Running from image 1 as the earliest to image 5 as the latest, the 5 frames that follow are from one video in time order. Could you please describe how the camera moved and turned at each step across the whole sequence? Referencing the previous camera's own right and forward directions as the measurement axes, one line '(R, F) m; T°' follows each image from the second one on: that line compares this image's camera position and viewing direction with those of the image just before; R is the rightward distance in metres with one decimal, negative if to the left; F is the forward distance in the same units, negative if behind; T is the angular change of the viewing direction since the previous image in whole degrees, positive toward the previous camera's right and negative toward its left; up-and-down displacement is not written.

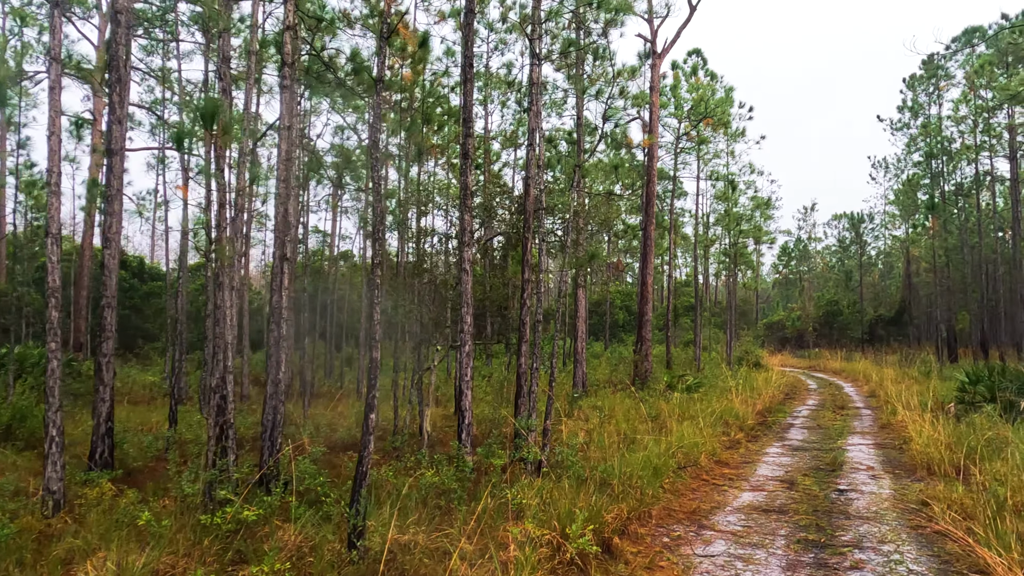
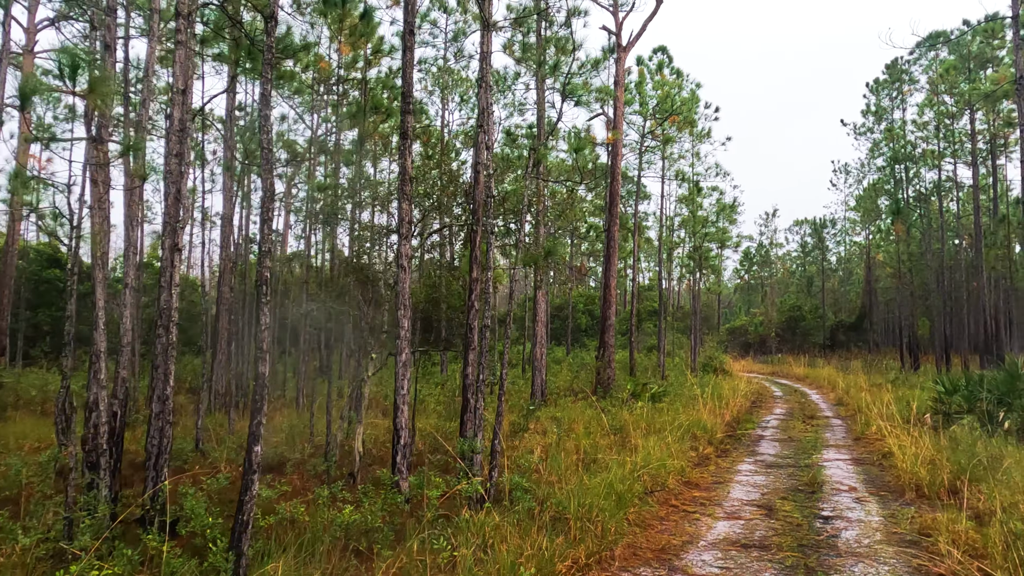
(+0.1, +0.8) m; +3°
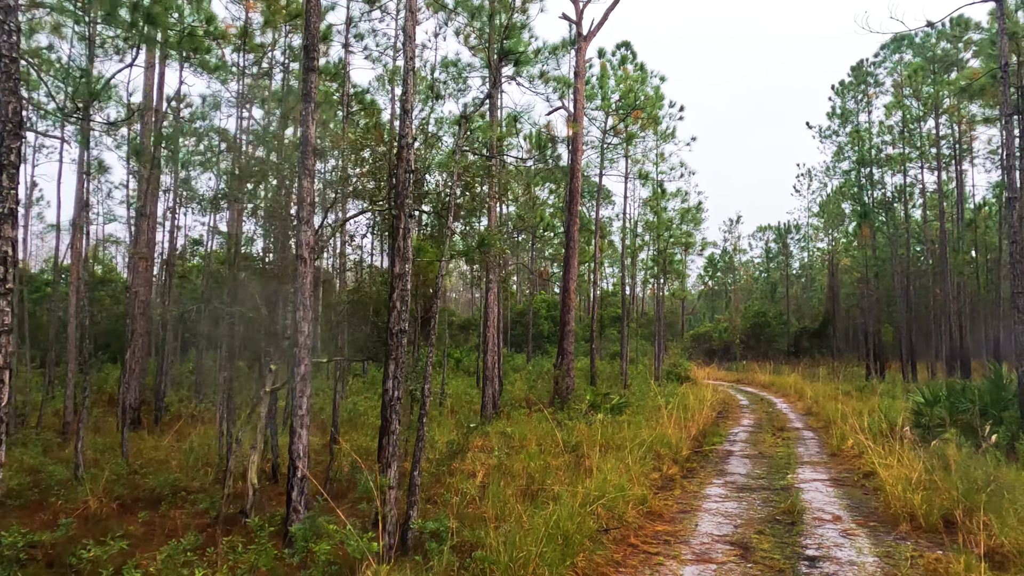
(+0.2, +1.0) m; +3°
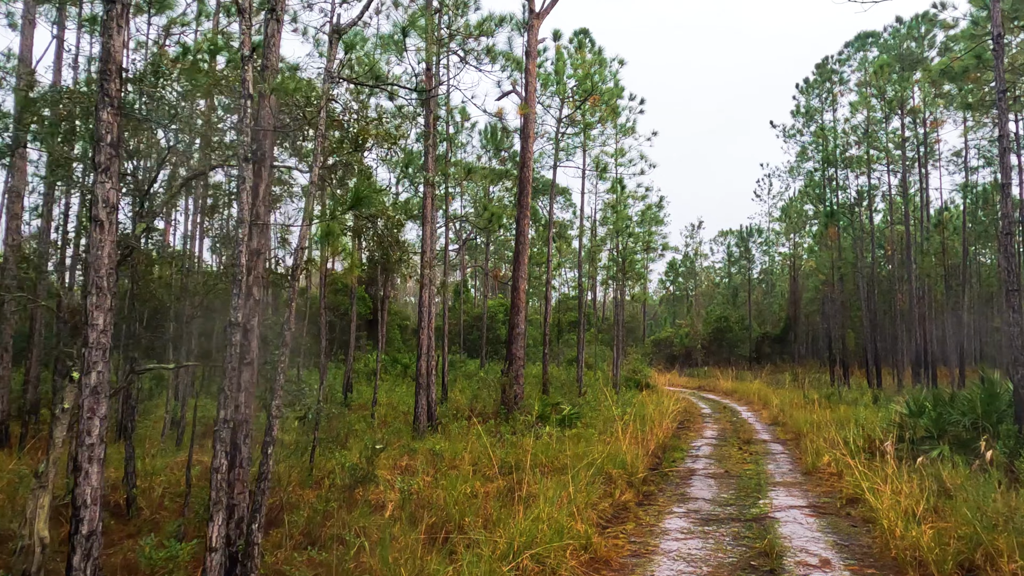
(+0.3, +1.2) m; +3°
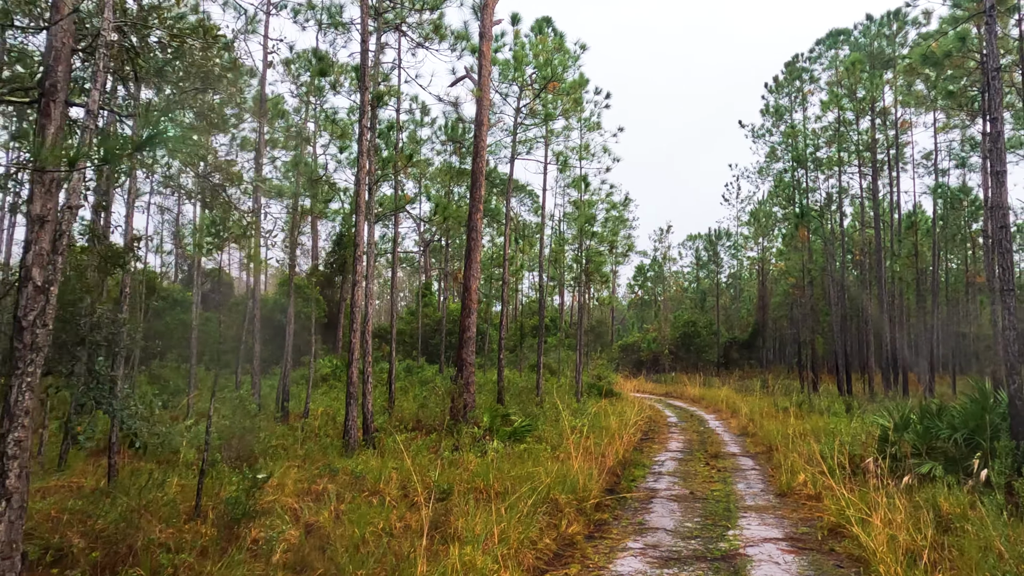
(+0.3, +1.0) m; +2°
